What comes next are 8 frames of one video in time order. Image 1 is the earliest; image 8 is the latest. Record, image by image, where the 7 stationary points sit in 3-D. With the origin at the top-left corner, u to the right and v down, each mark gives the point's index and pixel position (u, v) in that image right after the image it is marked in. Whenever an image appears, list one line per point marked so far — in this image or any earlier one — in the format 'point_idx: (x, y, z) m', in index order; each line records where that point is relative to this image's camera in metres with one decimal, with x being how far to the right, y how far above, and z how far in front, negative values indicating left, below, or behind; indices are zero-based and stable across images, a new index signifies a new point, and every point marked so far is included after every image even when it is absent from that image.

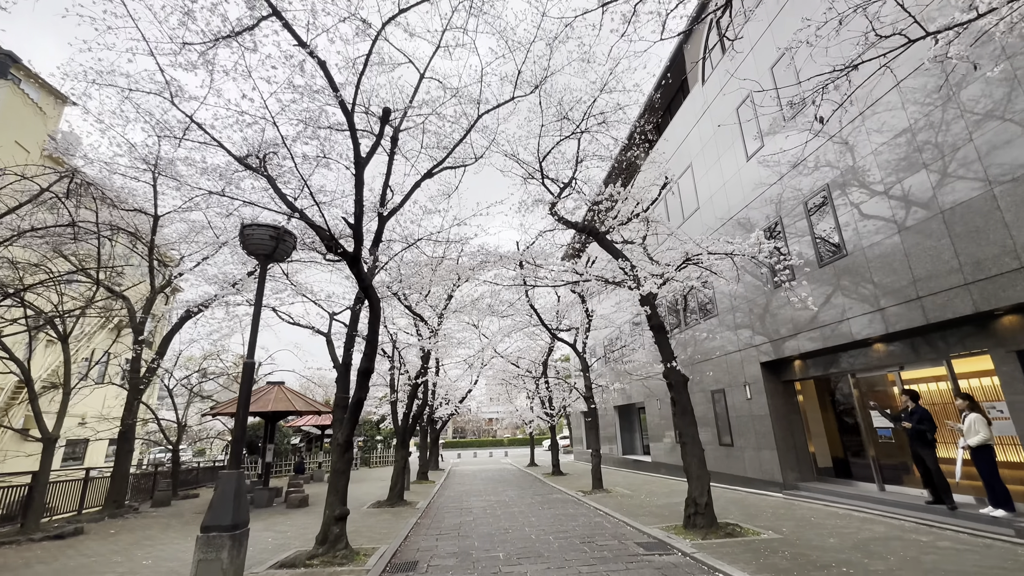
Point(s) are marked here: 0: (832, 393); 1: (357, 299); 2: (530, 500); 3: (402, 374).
0: (+6.7, -2.2, +9.4) m
1: (-2.7, -0.2, +7.8) m
2: (+0.5, -5.7, +12.0) m
3: (-3.7, -2.9, +14.9) m
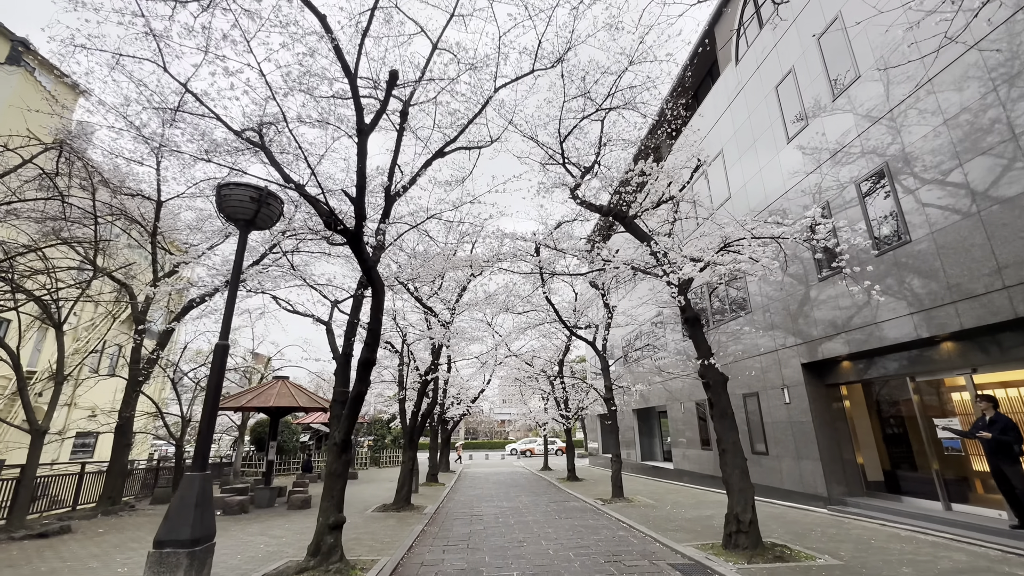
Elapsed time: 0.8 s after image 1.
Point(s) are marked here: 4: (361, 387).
0: (+7.0, -2.1, +8.4) m
1: (-2.4, 0.0, +7.1) m
2: (+0.8, -5.5, +11.2) m
3: (-3.2, -2.6, +14.3) m
4: (-2.0, -1.4, +6.0) m
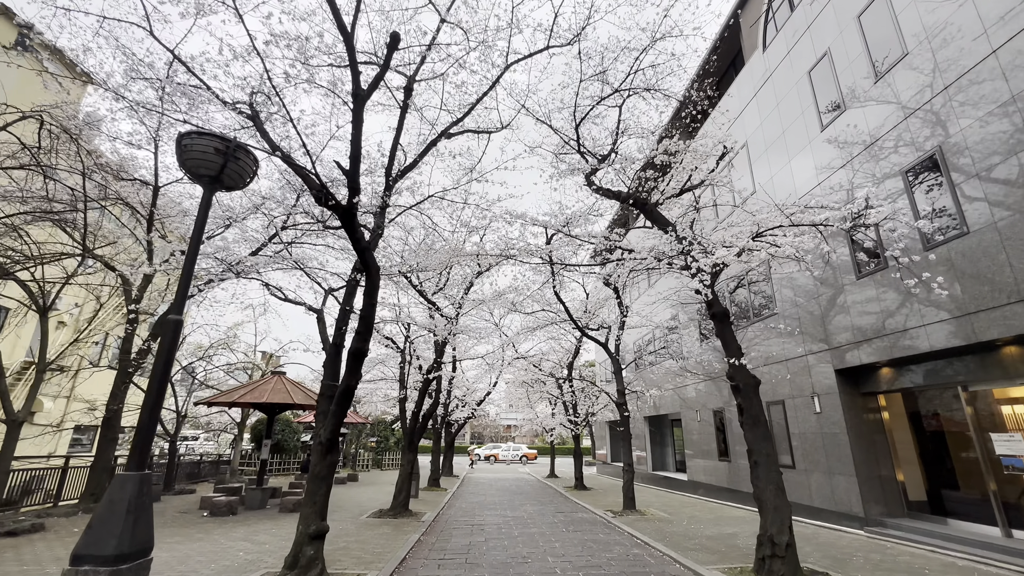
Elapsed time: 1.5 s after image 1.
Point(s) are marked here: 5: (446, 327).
0: (+7.1, -2.1, +7.6) m
1: (-2.3, +0.3, +6.5) m
2: (+0.9, -5.4, +10.5) m
3: (-3.0, -2.5, +13.7) m
4: (-1.9, -1.1, +5.4) m
5: (-1.8, -1.1, +12.0) m
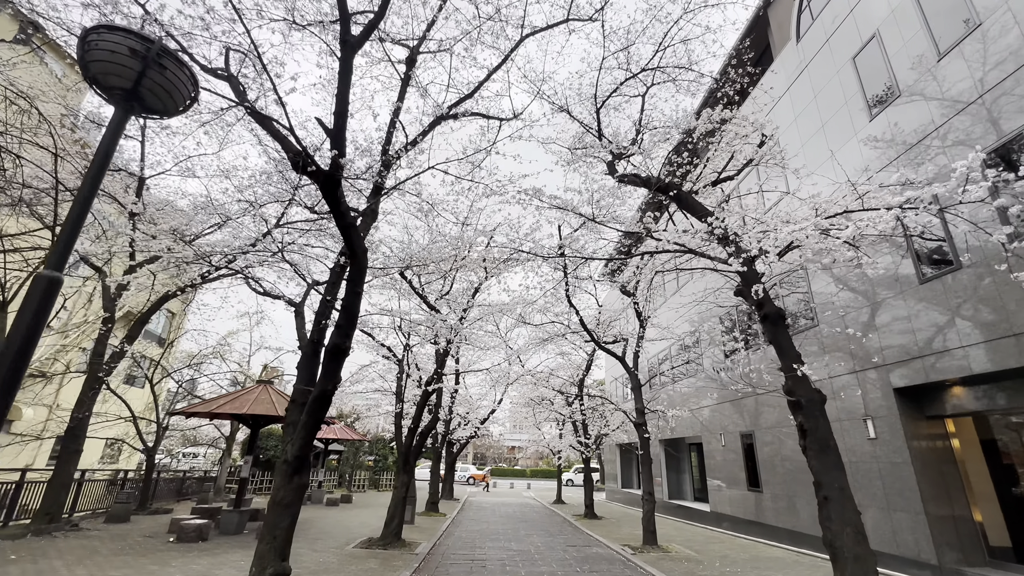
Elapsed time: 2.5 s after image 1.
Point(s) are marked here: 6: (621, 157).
0: (+7.3, -2.2, +6.5) m
1: (-2.1, +0.4, +5.6) m
2: (+1.0, -5.5, +9.2) m
3: (-2.8, -2.7, +12.6) m
4: (-1.8, -1.0, +4.4) m
5: (-1.6, -1.2, +11.0) m
6: (+1.9, +2.3, +8.0) m
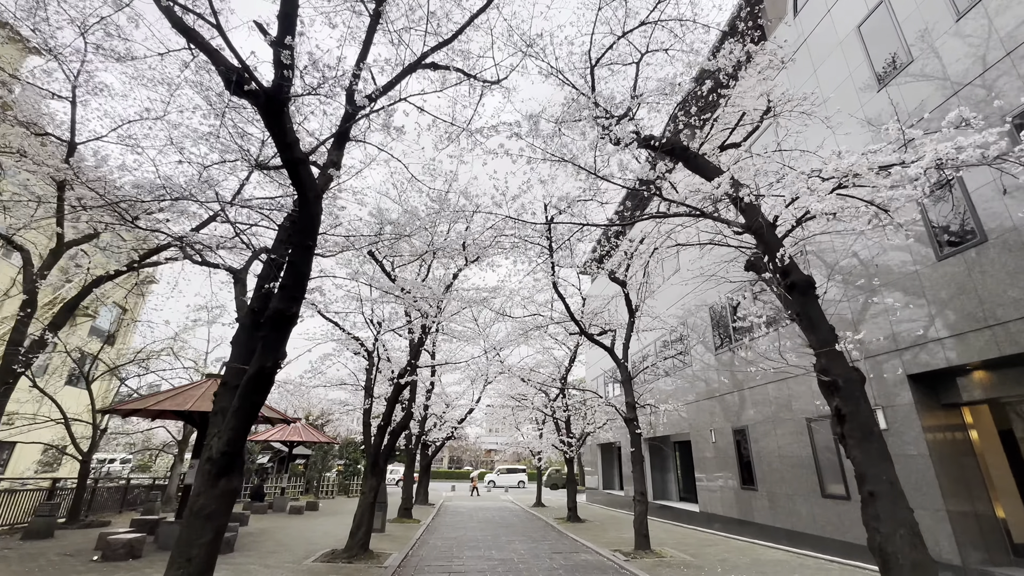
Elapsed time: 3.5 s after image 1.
0: (+7.1, -1.9, +6.0) m
1: (-2.3, +0.8, +4.6) m
2: (+0.7, -5.2, +8.4) m
3: (-3.3, -2.3, +11.6) m
4: (-1.9, -0.6, +3.5) m
5: (-2.0, -0.8, +10.0) m
6: (+1.7, +2.7, +7.2) m
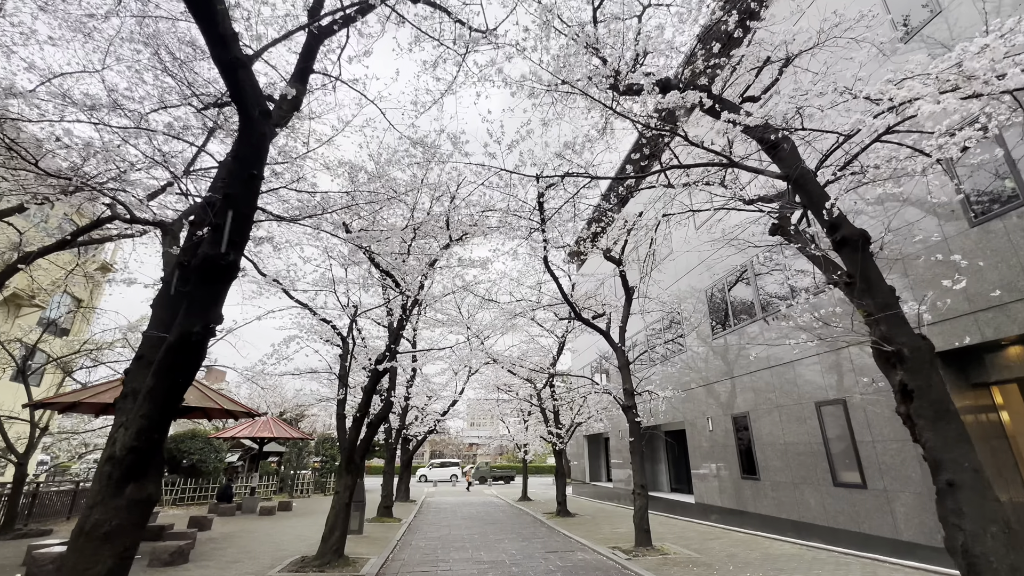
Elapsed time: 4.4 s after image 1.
0: (+7.0, -1.4, +5.5) m
1: (-2.3, +1.1, +3.7) m
2: (+0.5, -4.7, +7.7) m
3: (-3.6, -1.9, +10.7) m
4: (-1.8, -0.2, +2.6) m
5: (-2.2, -0.4, +9.1) m
6: (+1.6, +3.1, +6.5) m
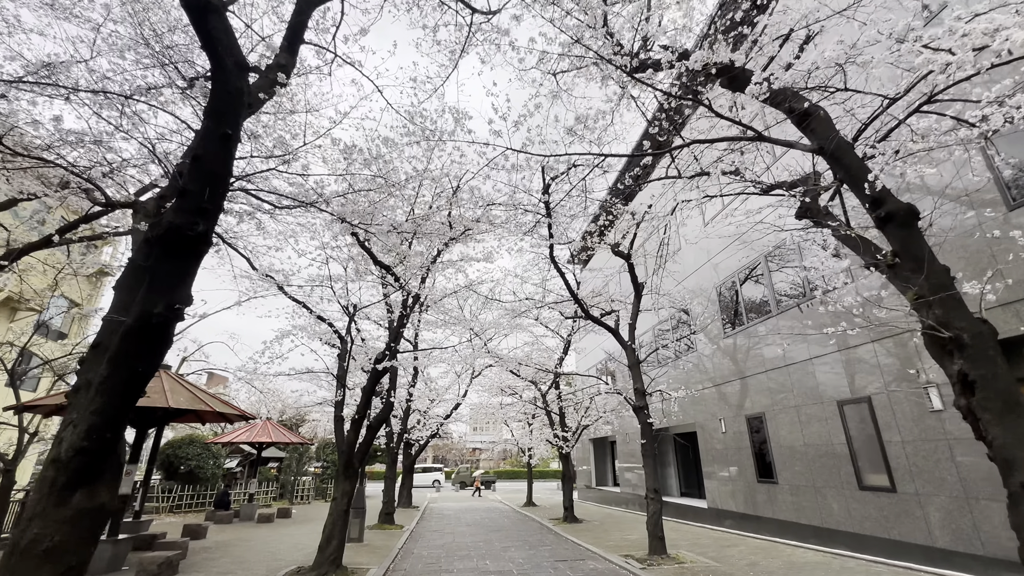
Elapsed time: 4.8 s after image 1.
0: (+7.1, -1.3, +5.1) m
1: (-2.2, +1.2, +3.4) m
2: (+0.6, -4.6, +7.3) m
3: (-3.5, -1.8, +10.3) m
4: (-1.8, -0.1, +2.2) m
5: (-2.1, -0.3, +8.8) m
6: (+1.6, +3.2, +6.1) m
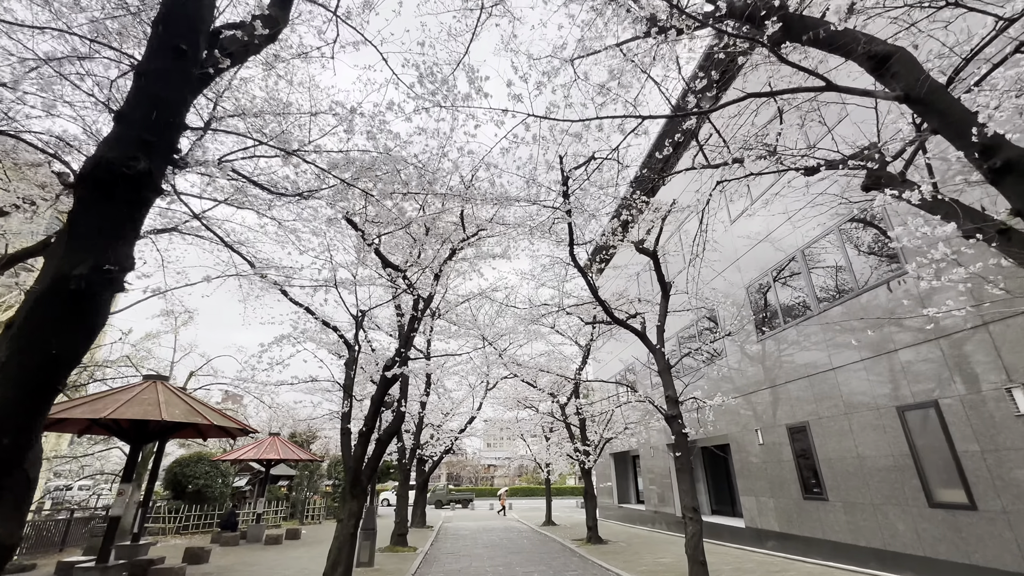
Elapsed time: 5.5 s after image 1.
0: (+7.3, -1.1, +4.3) m
1: (-2.0, +1.4, +2.9) m
2: (+1.0, -4.6, +6.5) m
3: (-3.1, -2.0, +9.7) m
4: (-1.6, +0.1, +1.7) m
5: (-1.8, -0.4, +8.2) m
6: (+1.8, +3.3, +5.6) m
